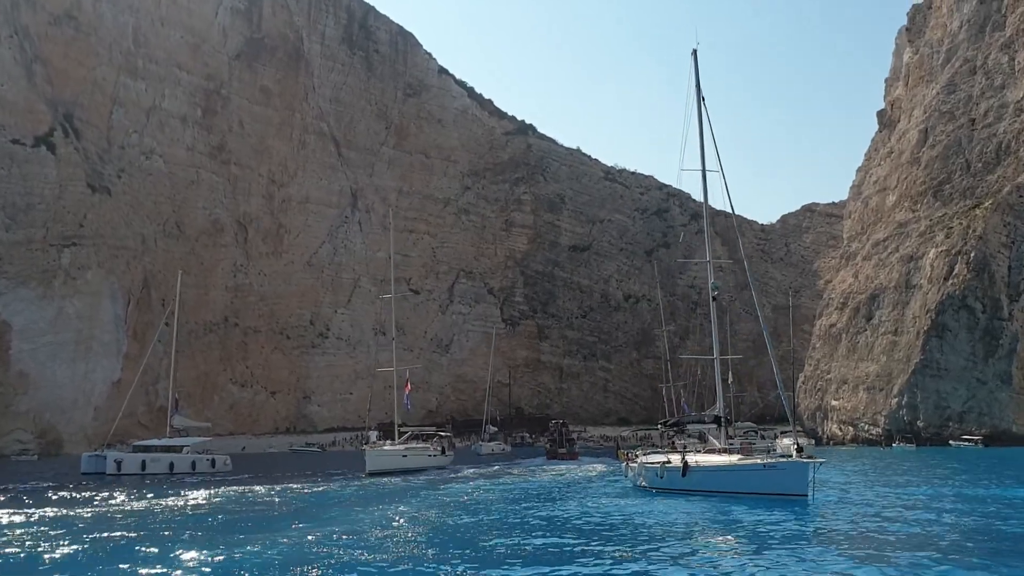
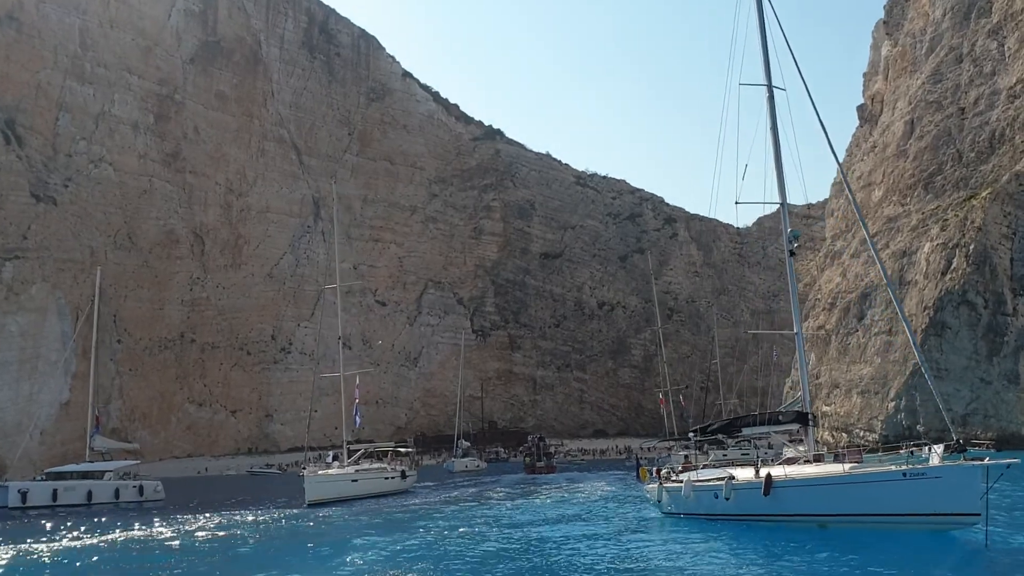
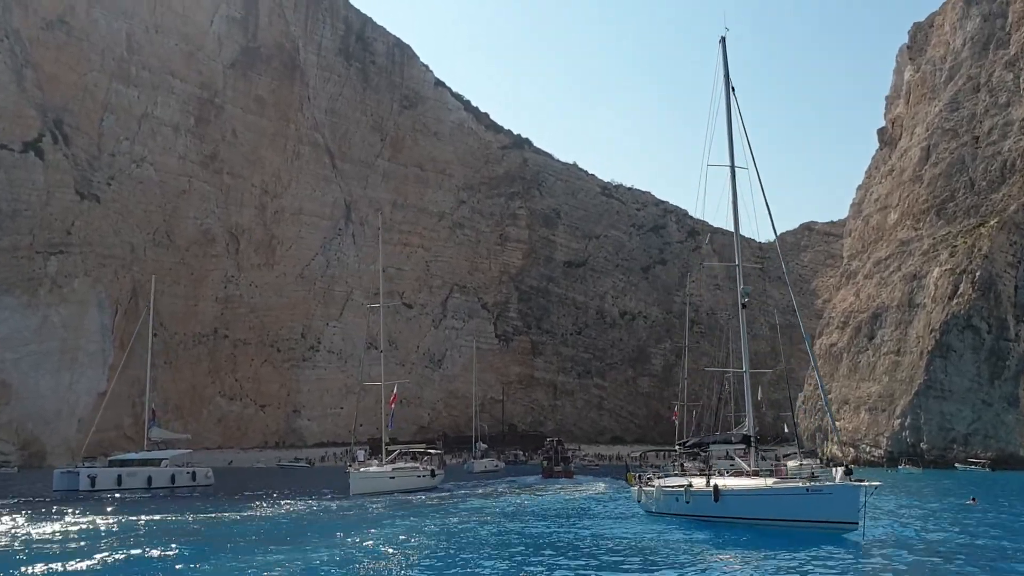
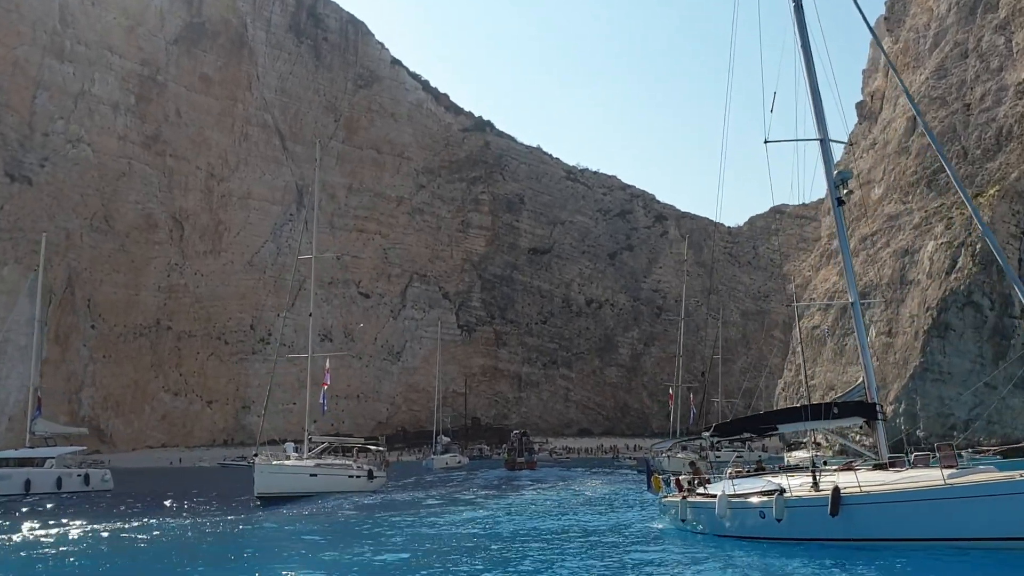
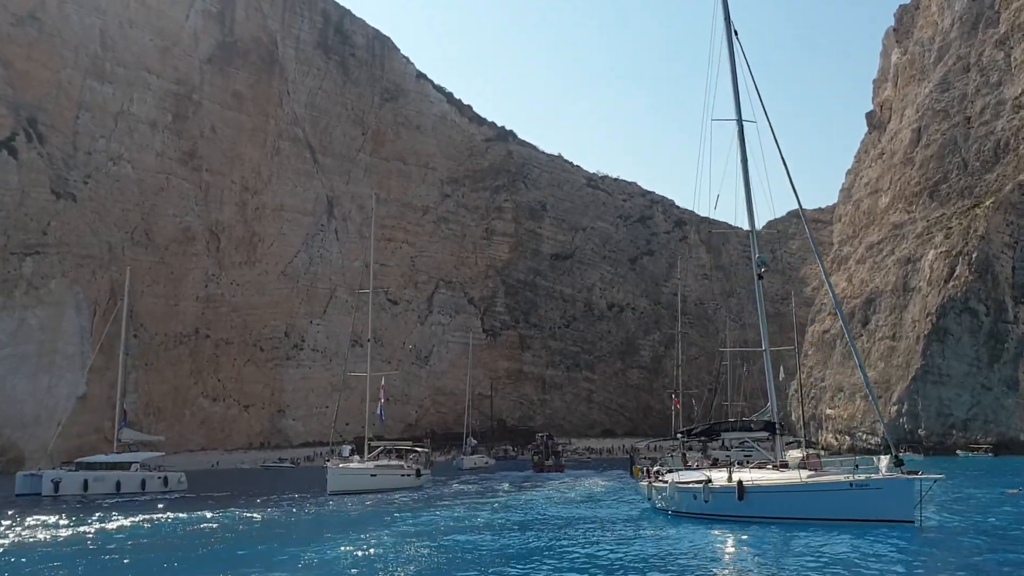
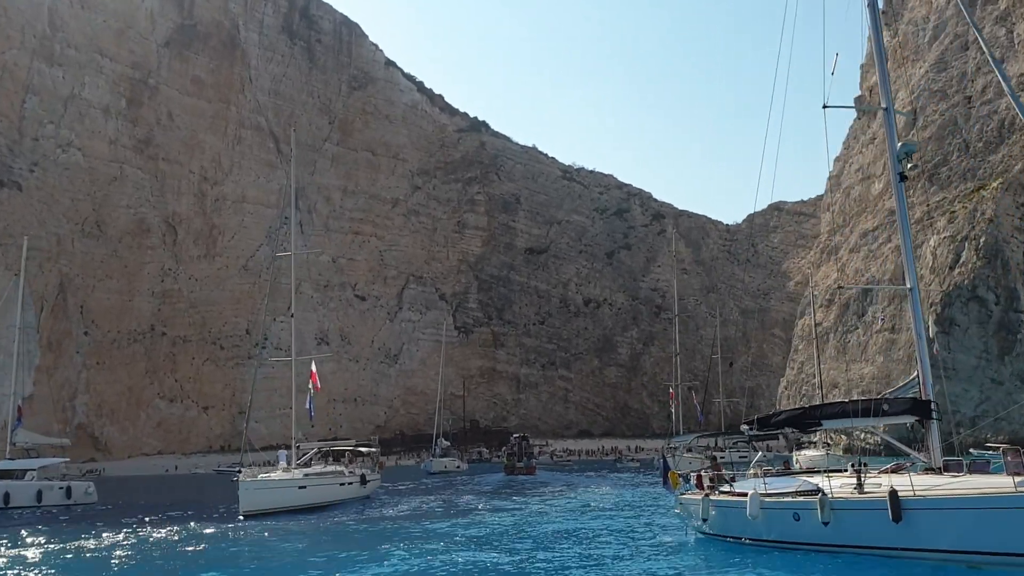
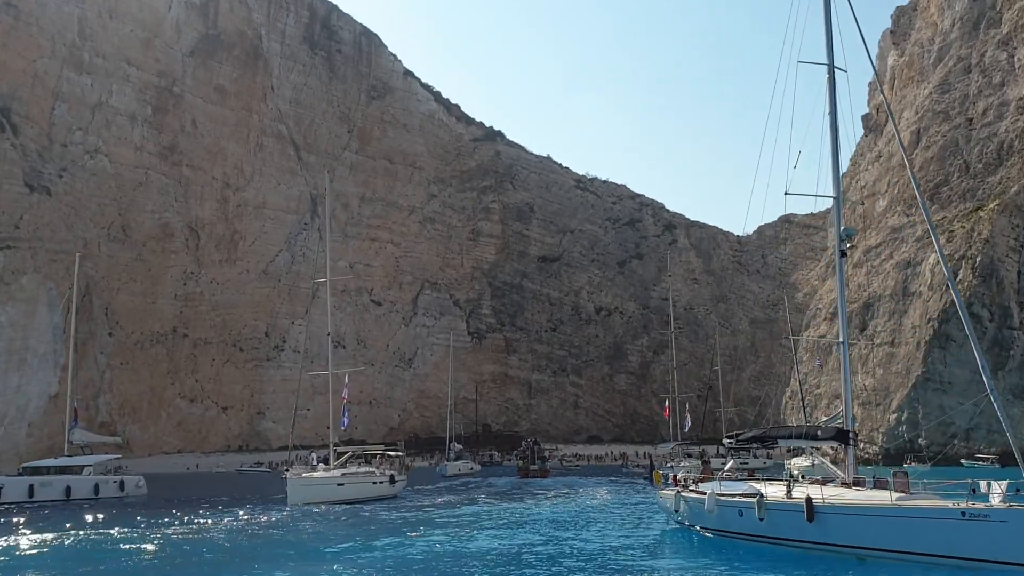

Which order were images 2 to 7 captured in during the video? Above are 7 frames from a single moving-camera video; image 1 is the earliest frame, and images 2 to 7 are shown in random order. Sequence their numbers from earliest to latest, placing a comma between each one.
3, 5, 2, 7, 4, 6
